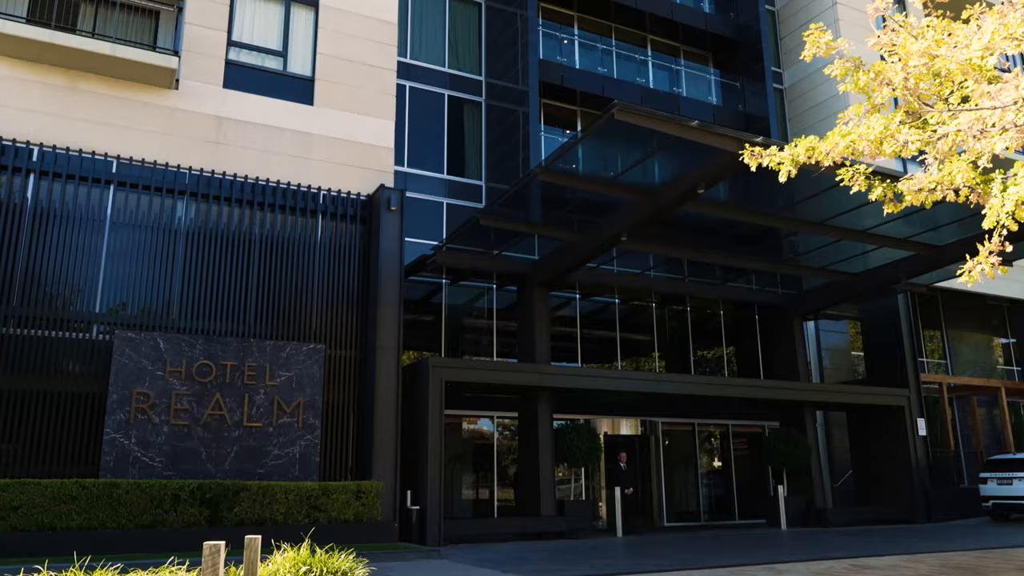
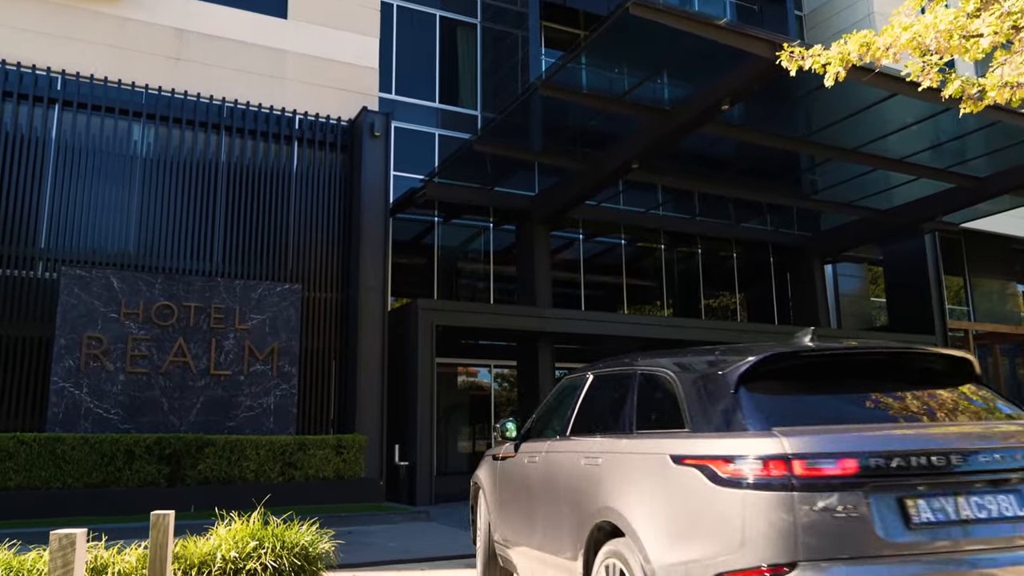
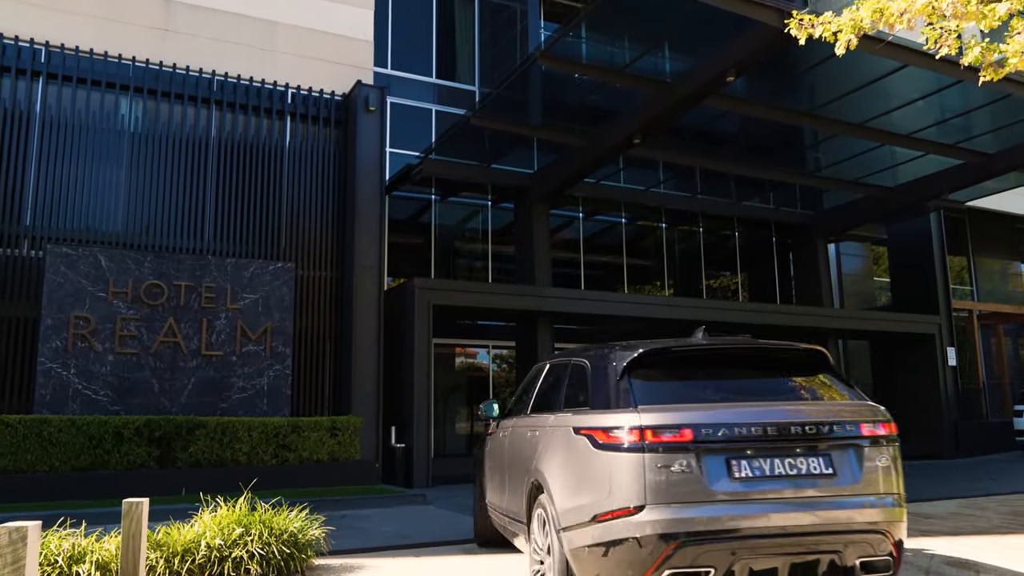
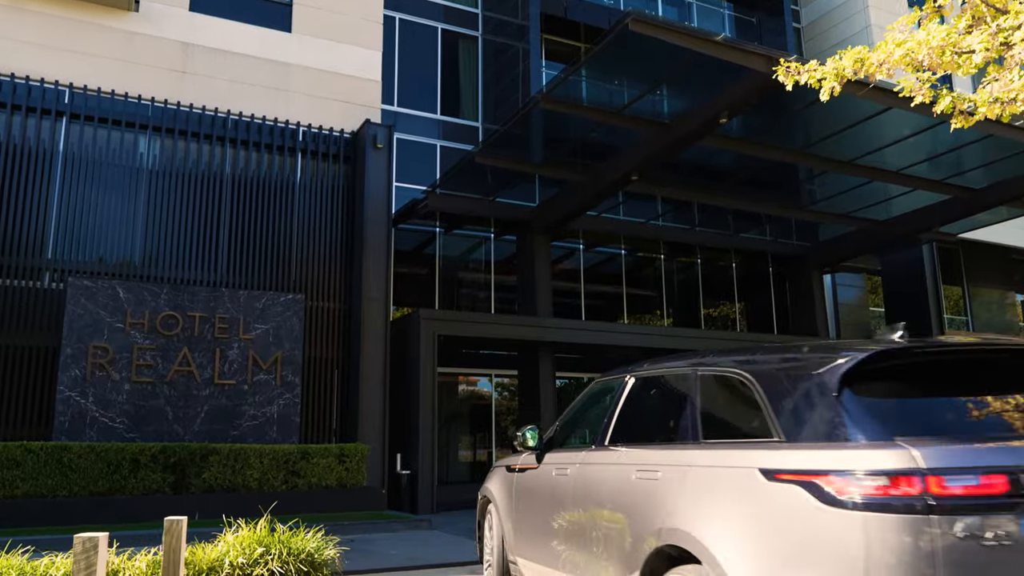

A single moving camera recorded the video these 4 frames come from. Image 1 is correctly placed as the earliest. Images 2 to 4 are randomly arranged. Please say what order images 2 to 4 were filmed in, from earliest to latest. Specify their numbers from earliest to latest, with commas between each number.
4, 2, 3
